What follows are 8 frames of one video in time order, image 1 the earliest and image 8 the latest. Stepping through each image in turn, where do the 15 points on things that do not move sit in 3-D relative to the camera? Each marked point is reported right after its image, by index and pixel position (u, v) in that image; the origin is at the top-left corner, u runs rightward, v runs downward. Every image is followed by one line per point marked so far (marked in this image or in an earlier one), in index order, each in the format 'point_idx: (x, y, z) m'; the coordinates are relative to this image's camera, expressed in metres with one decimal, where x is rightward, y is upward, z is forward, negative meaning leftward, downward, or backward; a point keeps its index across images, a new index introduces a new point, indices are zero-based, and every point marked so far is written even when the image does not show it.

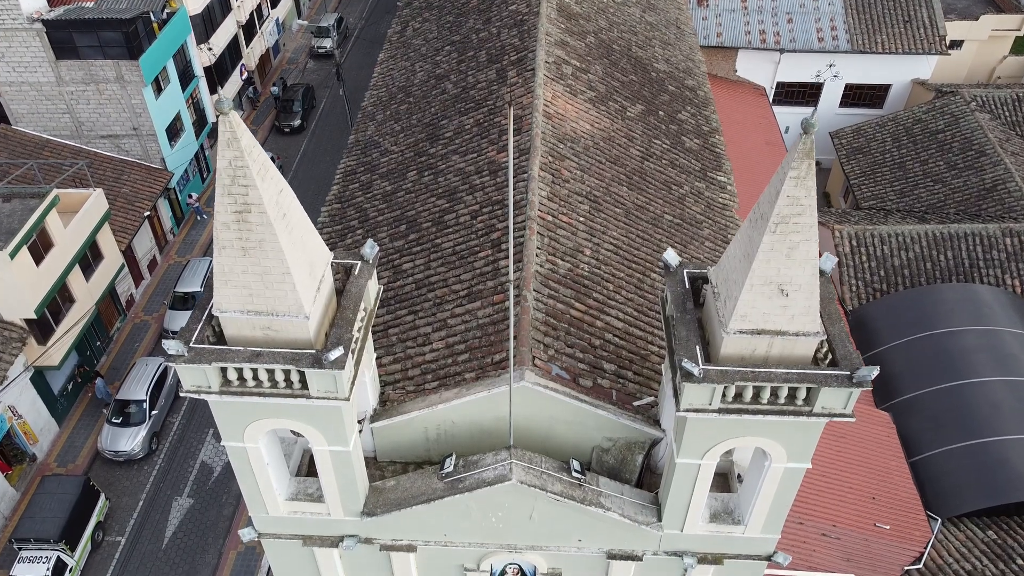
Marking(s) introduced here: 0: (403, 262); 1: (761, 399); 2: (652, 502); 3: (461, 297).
0: (-2.4, +0.5, +18.1) m
1: (+3.6, -1.6, +11.7) m
2: (+2.5, -3.8, +14.4) m
3: (-1.0, -0.2, +16.2) m
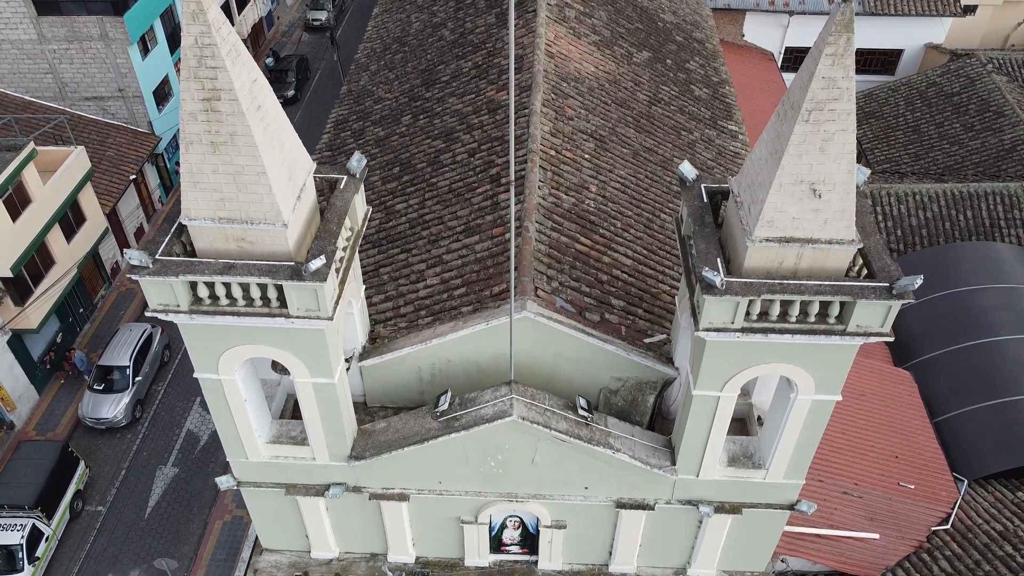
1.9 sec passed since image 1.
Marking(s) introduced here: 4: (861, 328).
0: (-2.4, +1.8, +16.9) m
1: (+3.6, -0.4, +10.6) m
2: (+2.5, -2.6, +13.3) m
3: (-1.0, +1.0, +15.1) m
4: (+4.5, -0.5, +10.5) m
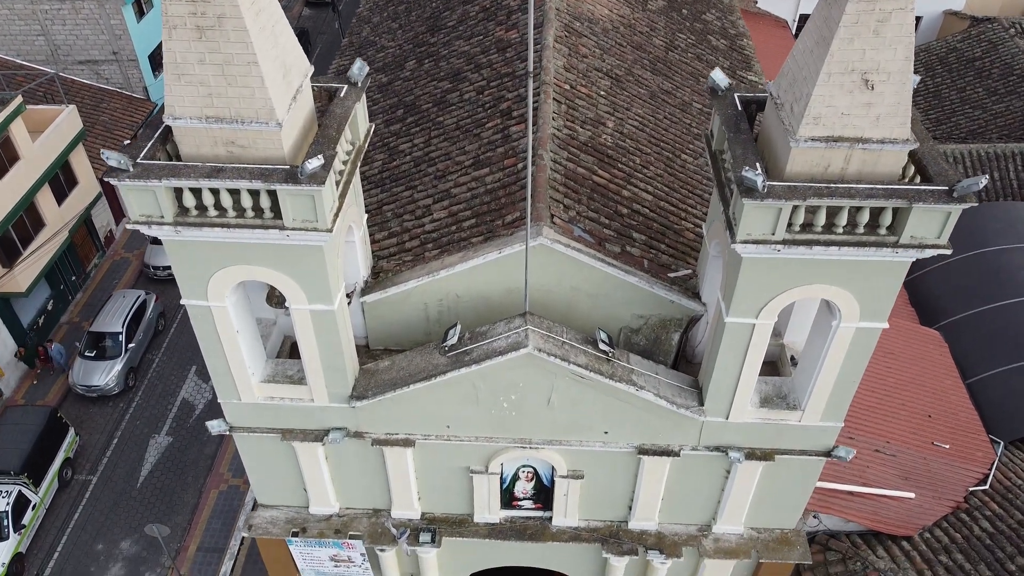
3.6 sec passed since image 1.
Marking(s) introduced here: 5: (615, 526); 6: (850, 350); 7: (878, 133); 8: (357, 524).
0: (-2.2, +2.9, +15.9) m
1: (+3.8, +0.7, +9.6) m
2: (+2.7, -1.5, +12.3) m
3: (-0.8, +2.1, +14.1) m
4: (+4.7, +0.6, +9.5) m
5: (+1.8, -4.1, +13.8) m
6: (+4.6, -0.8, +10.9) m
7: (+4.2, +1.8, +9.2) m
8: (-2.7, -4.1, +14.0) m
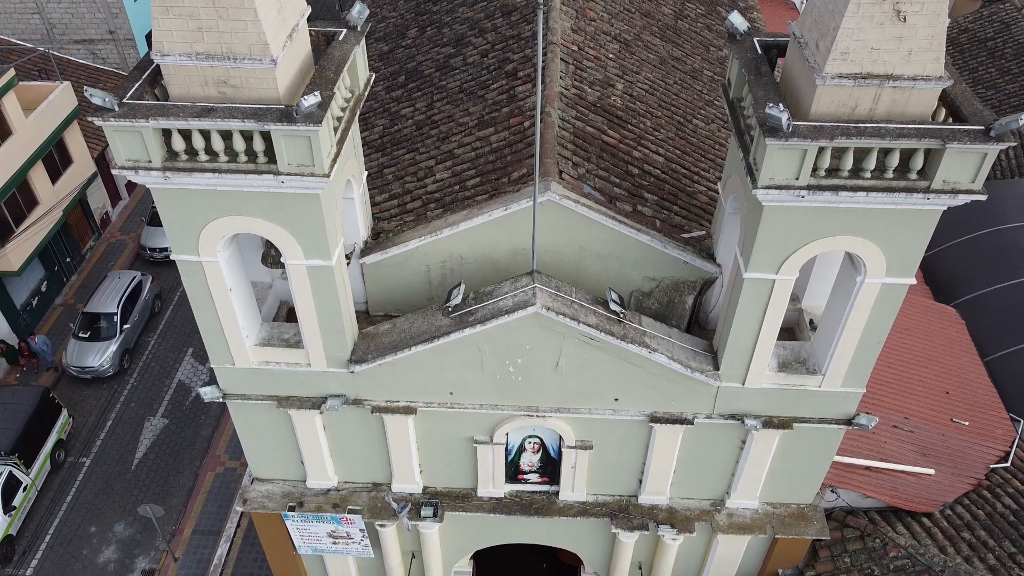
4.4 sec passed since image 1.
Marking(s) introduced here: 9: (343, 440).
0: (-2.1, +3.4, +15.4) m
1: (+3.9, +1.3, +9.1) m
2: (+2.8, -0.9, +11.8) m
3: (-0.7, +2.7, +13.6) m
4: (+4.8, +1.1, +8.9) m
5: (+1.8, -3.5, +13.3) m
6: (+4.6, -0.3, +10.4) m
7: (+4.3, +2.3, +8.7) m
8: (-2.6, -3.5, +13.4) m
9: (-2.7, -2.4, +12.7) m
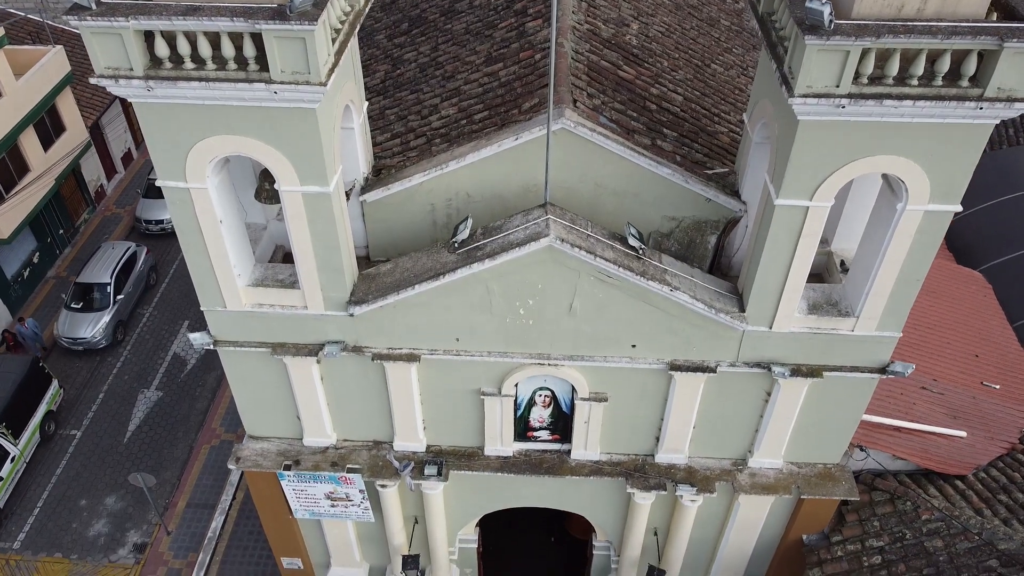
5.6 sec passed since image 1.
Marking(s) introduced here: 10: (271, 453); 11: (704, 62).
0: (-1.9, +4.3, +14.6) m
1: (+4.1, +2.1, +8.3) m
2: (+3.0, -0.1, +11.0) m
3: (-0.5, +3.6, +12.8) m
4: (+4.9, +2.0, +8.1) m
5: (+2.0, -2.7, +12.5) m
6: (+4.8, +0.6, +9.6) m
7: (+4.4, +3.2, +7.9) m
8: (-2.4, -2.7, +12.7) m
9: (-2.5, -1.6, +12.0) m
10: (-3.8, -2.6, +12.8) m
11: (+3.4, +4.0, +14.3) m
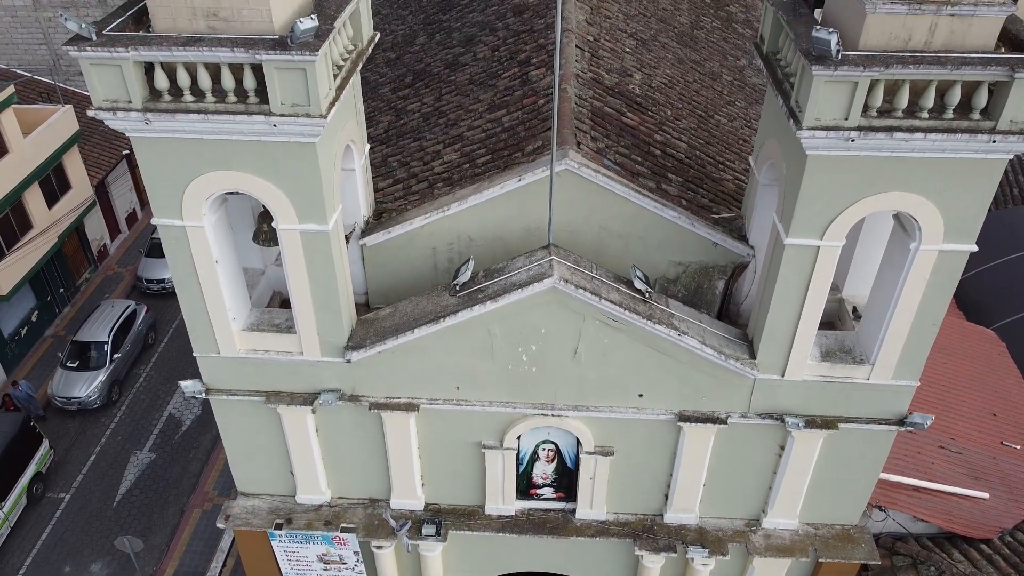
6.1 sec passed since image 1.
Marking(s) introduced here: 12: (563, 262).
0: (-1.9, +3.3, +14.7) m
1: (+4.1, +1.8, +8.1) m
2: (+3.0, -0.7, +10.6) m
3: (-0.5, +2.8, +12.8) m
4: (+5.0, +1.6, +8.0) m
5: (+2.0, -3.4, +11.9) m
6: (+4.8, +0.1, +9.3) m
7: (+4.5, +2.8, +7.8) m
8: (-2.4, -3.4, +12.1) m
9: (-2.5, -2.2, +11.5) m
10: (-3.8, -3.3, +12.2) m
11: (+3.5, +3.1, +14.3) m
12: (+0.6, +0.3, +9.9) m
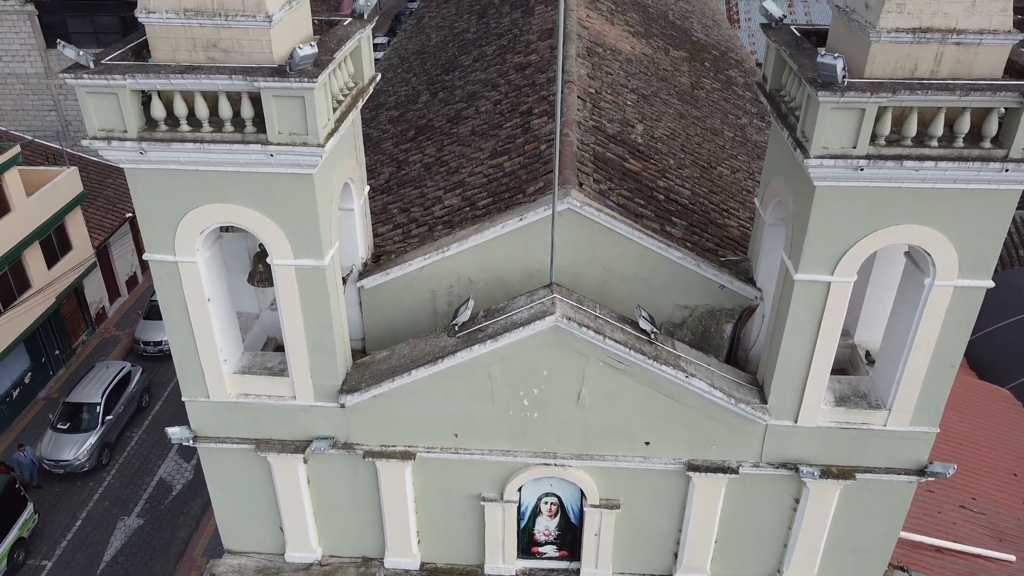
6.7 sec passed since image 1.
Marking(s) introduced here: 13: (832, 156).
0: (-1.8, +2.4, +14.7) m
1: (+4.1, +1.4, +8.0) m
2: (+3.0, -1.2, +10.2) m
3: (-0.5, +2.0, +12.7) m
4: (+5.0, +1.3, +7.8) m
5: (+2.0, -4.1, +11.3) m
6: (+4.8, -0.4, +9.0) m
7: (+4.5, +2.5, +7.8) m
8: (-2.4, -4.0, +11.4) m
9: (-2.5, -2.8, +11.0) m
10: (-3.8, -4.0, +11.6) m
11: (+3.5, +2.2, +14.2) m
12: (+0.6, -0.2, +9.6) m
13: (+3.1, +1.3, +7.9) m
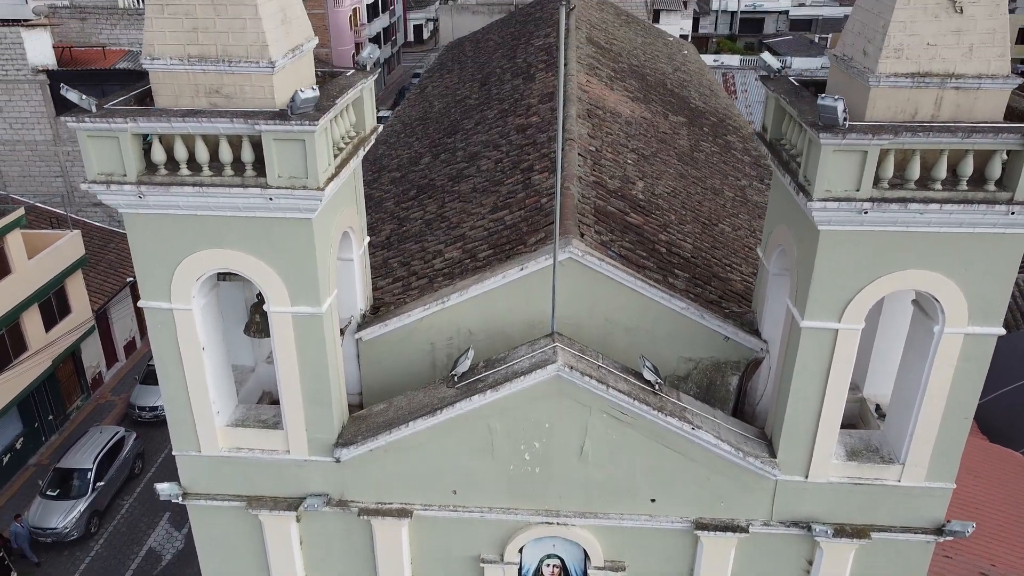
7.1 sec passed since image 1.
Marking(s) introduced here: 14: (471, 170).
0: (-1.8, +1.4, +14.7) m
1: (+4.1, +1.0, +7.9) m
2: (+3.0, -1.8, +9.9) m
3: (-0.4, +1.2, +12.7) m
4: (+5.0, +0.9, +7.7) m
5: (+2.0, -4.8, +10.7) m
6: (+4.8, -0.9, +8.7) m
7: (+4.5, +2.1, +7.8) m
8: (-2.4, -4.8, +10.9) m
9: (-2.5, -3.5, +10.5) m
10: (-3.8, -4.7, +11.0) m
11: (+3.5, +1.2, +14.2) m
12: (+0.7, -0.7, +9.4) m
13: (+3.1, +0.9, +7.8) m
14: (-0.8, +2.2, +15.4) m
